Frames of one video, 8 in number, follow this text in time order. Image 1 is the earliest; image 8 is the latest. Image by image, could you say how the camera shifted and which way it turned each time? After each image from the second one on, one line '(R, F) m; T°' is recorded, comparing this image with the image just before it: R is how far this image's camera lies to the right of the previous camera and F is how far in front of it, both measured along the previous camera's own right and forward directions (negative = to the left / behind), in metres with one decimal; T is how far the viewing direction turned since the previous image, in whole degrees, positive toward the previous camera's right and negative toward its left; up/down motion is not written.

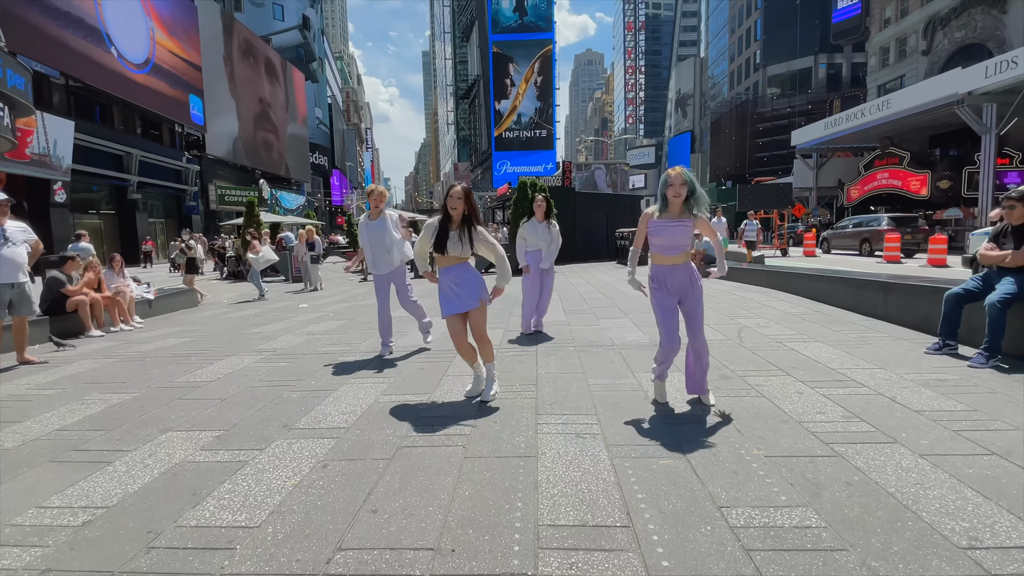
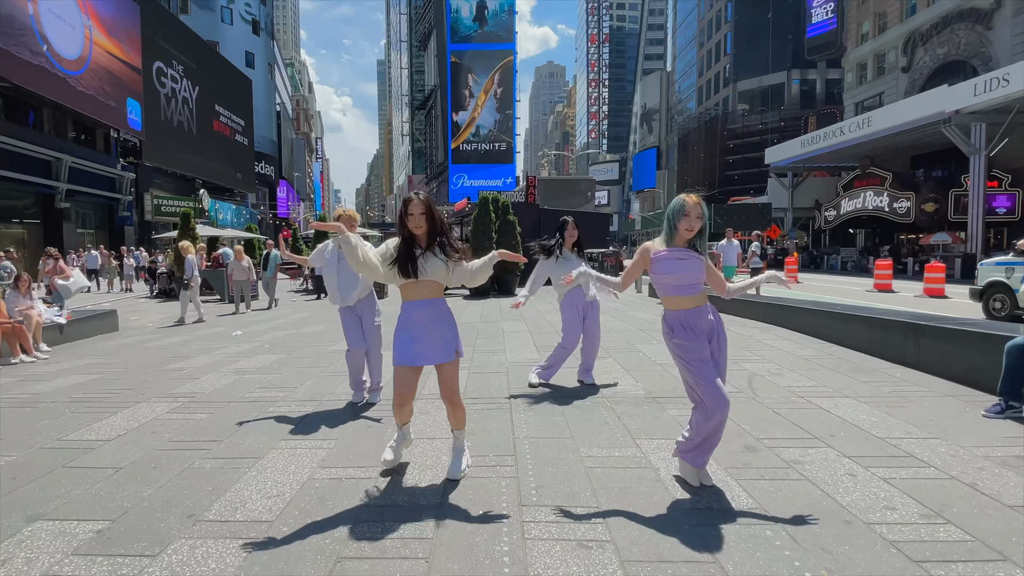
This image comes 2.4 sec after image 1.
(0.0, +1.0) m; +3°
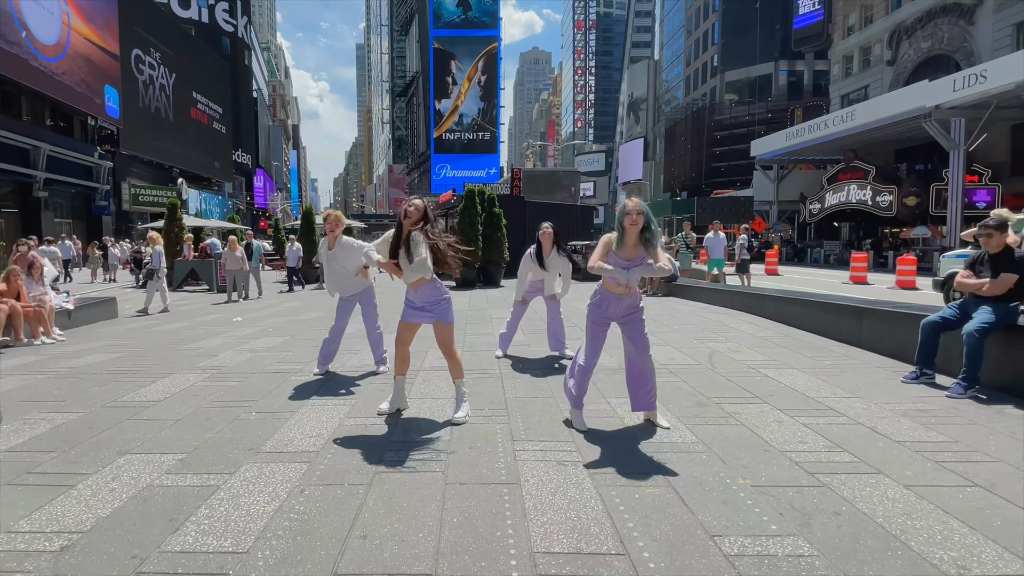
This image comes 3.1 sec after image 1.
(-0.1, -0.9) m; +1°
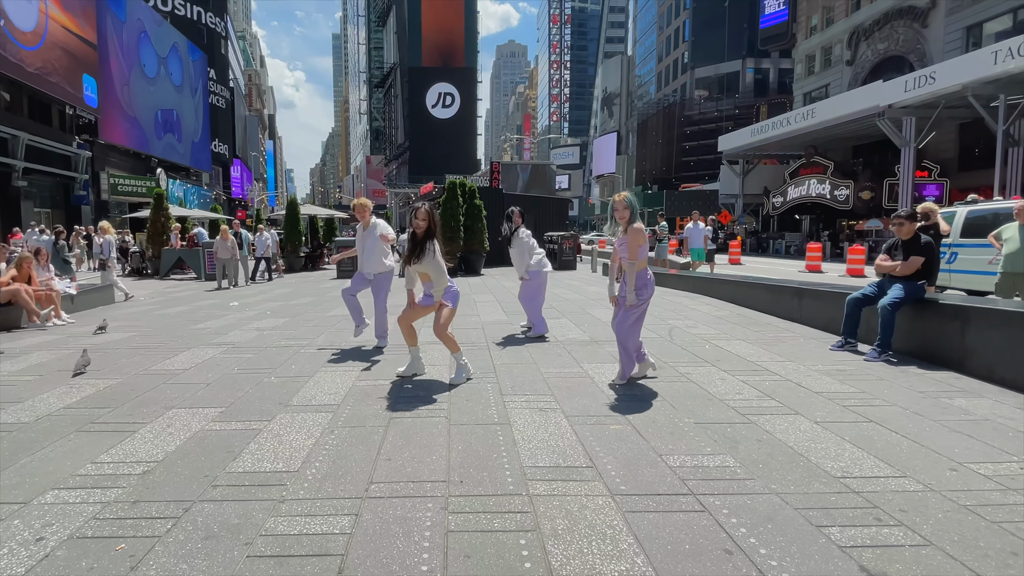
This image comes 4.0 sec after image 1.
(-0.1, -0.8) m; +2°
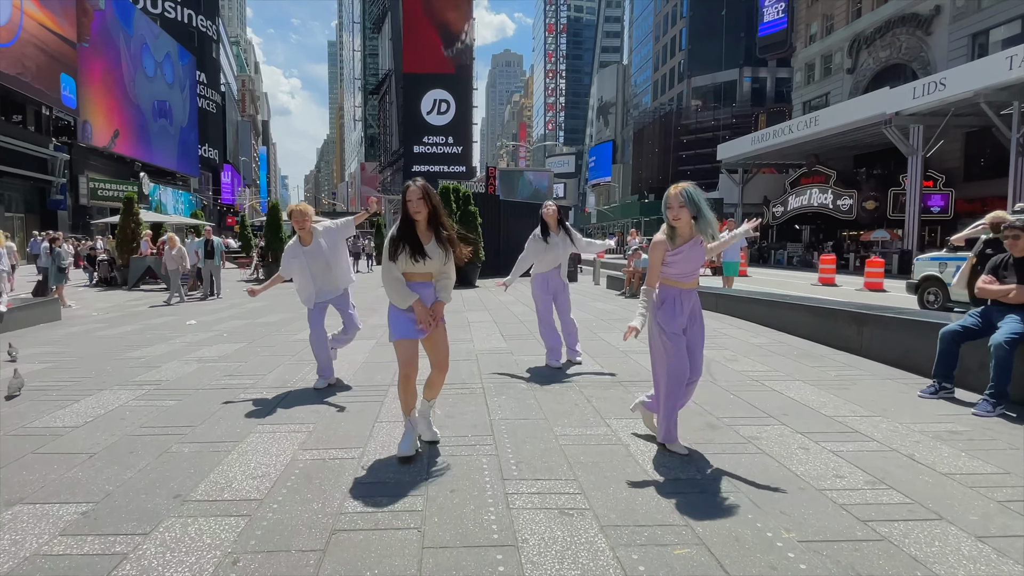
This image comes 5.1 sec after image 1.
(-0.1, +1.5) m; 0°
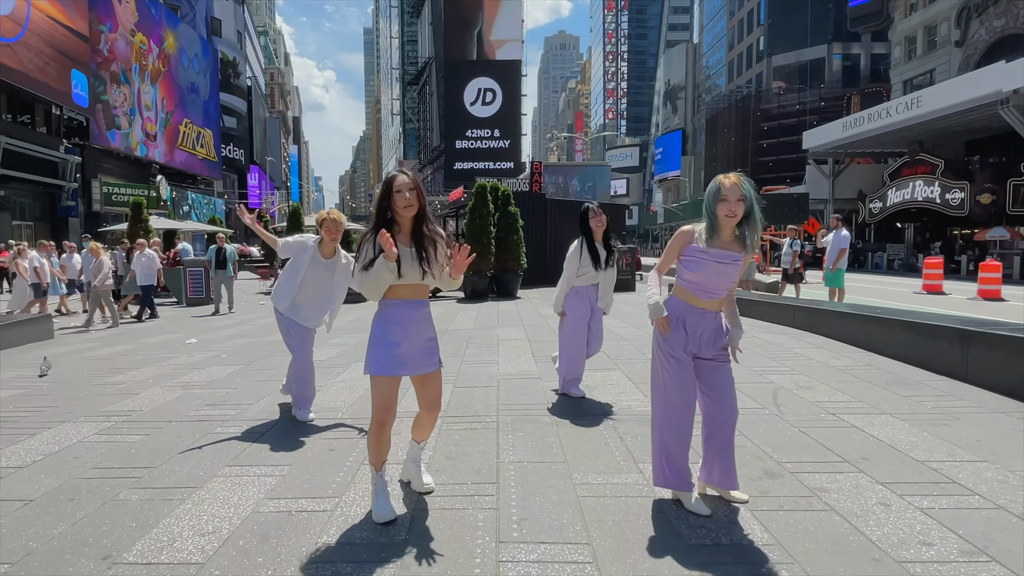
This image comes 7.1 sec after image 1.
(+0.2, +0.7) m; -4°
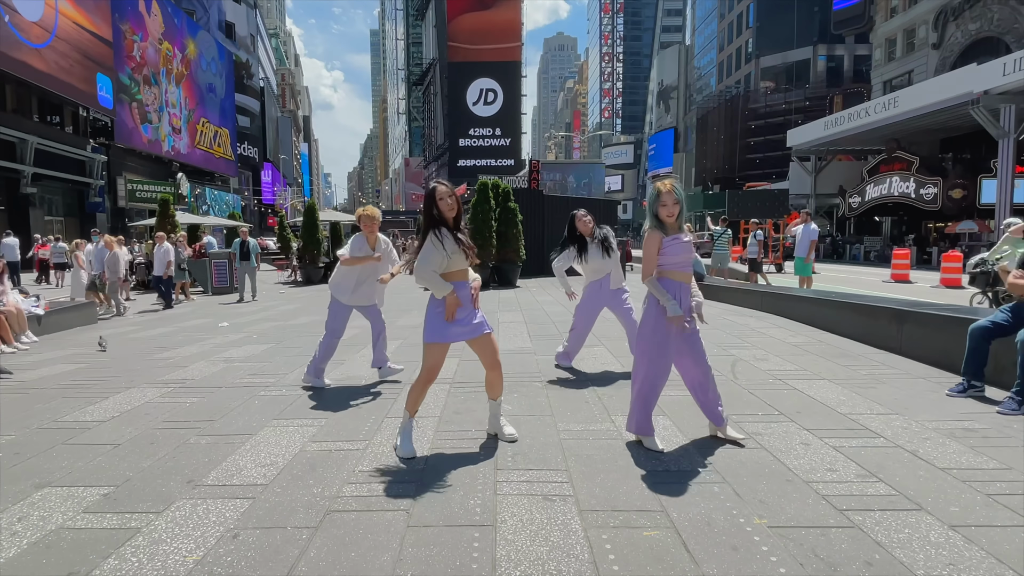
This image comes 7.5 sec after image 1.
(0.0, -0.8) m; 0°
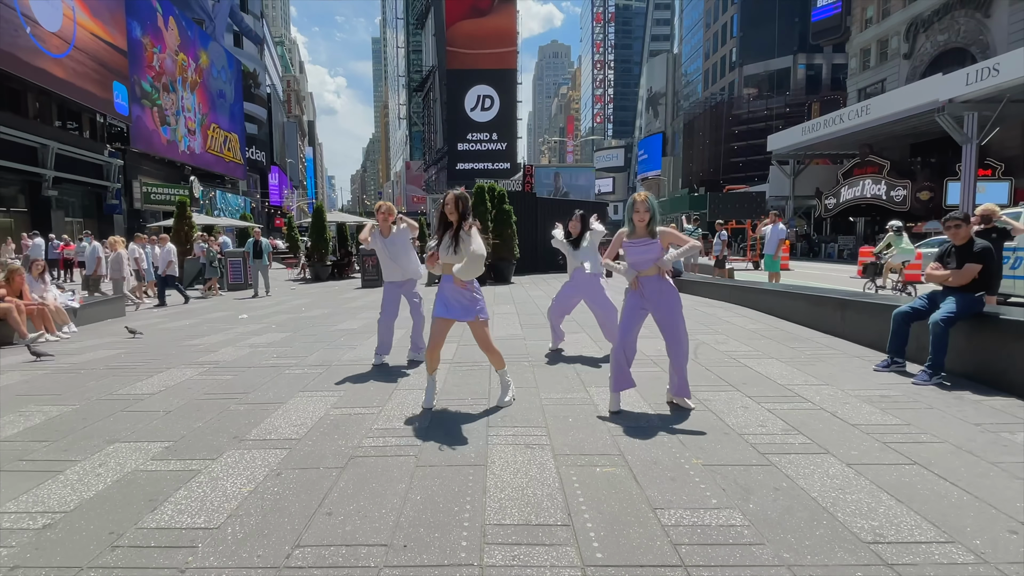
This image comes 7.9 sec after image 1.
(+0.1, -0.8) m; 0°
